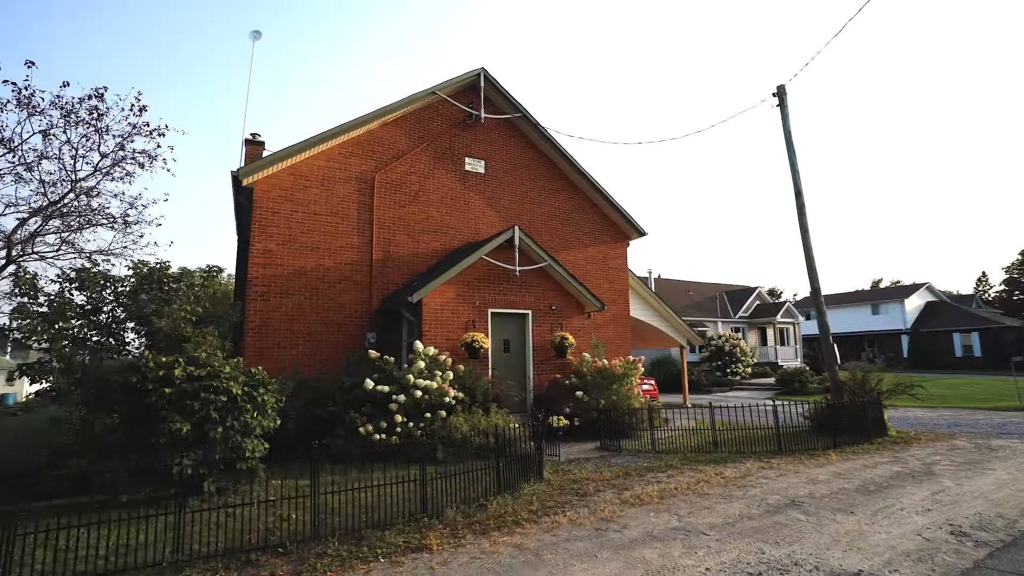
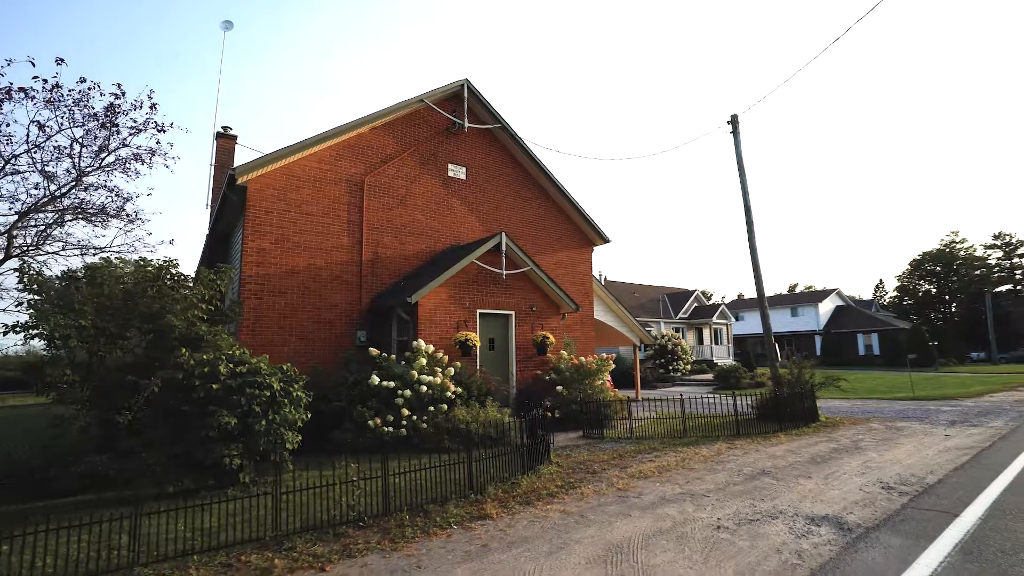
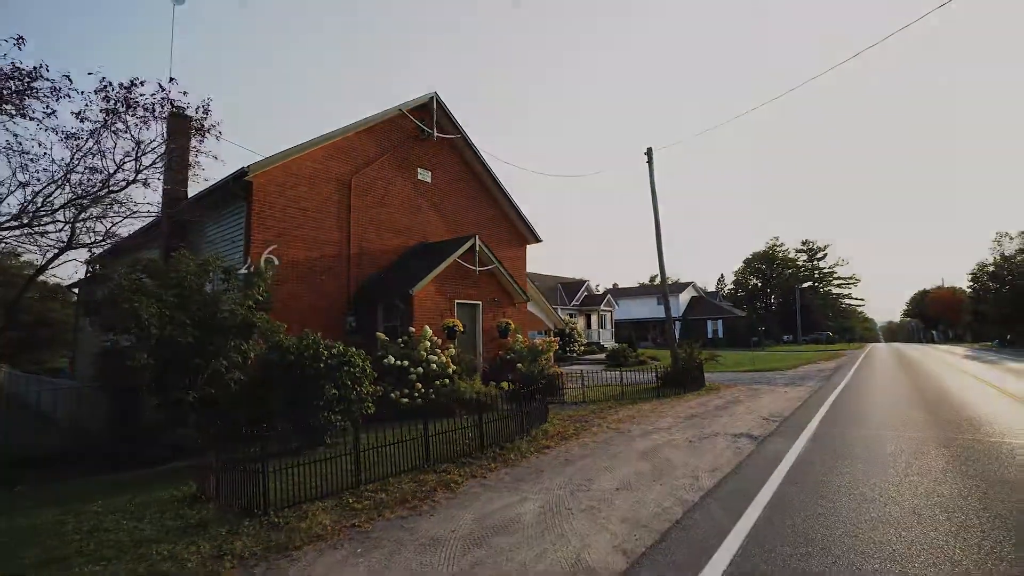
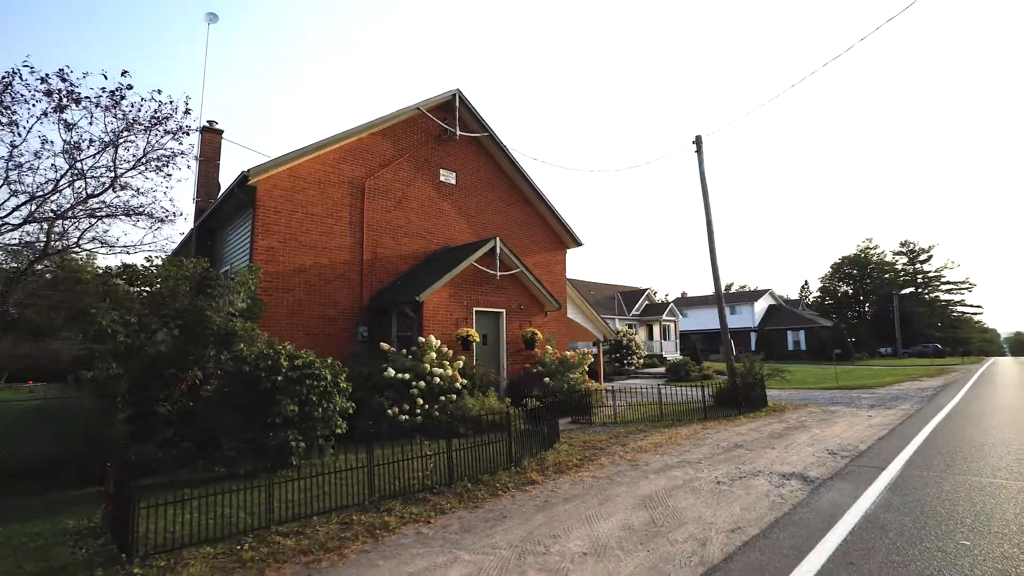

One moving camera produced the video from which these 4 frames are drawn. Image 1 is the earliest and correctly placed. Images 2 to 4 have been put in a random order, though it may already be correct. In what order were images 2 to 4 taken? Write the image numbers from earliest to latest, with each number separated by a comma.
2, 4, 3
